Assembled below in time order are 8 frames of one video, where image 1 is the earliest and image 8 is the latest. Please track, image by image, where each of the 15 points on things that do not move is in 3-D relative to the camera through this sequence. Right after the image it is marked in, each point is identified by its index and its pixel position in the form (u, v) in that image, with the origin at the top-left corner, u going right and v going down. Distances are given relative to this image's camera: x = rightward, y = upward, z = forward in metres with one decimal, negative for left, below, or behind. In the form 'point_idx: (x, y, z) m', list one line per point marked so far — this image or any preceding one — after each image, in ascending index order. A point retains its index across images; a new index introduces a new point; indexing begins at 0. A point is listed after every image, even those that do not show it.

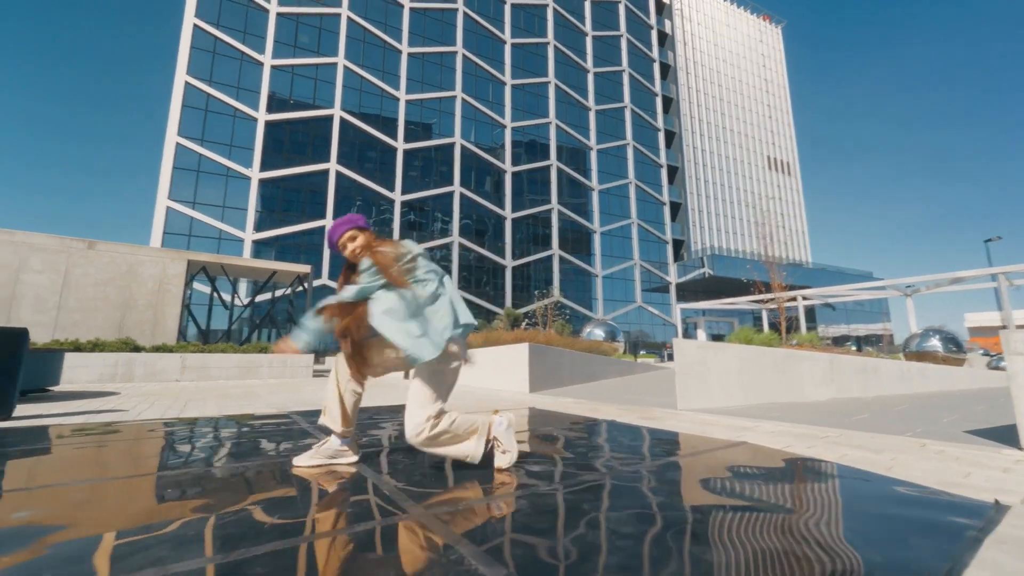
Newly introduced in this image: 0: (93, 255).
0: (-12.4, +0.9, +13.6) m
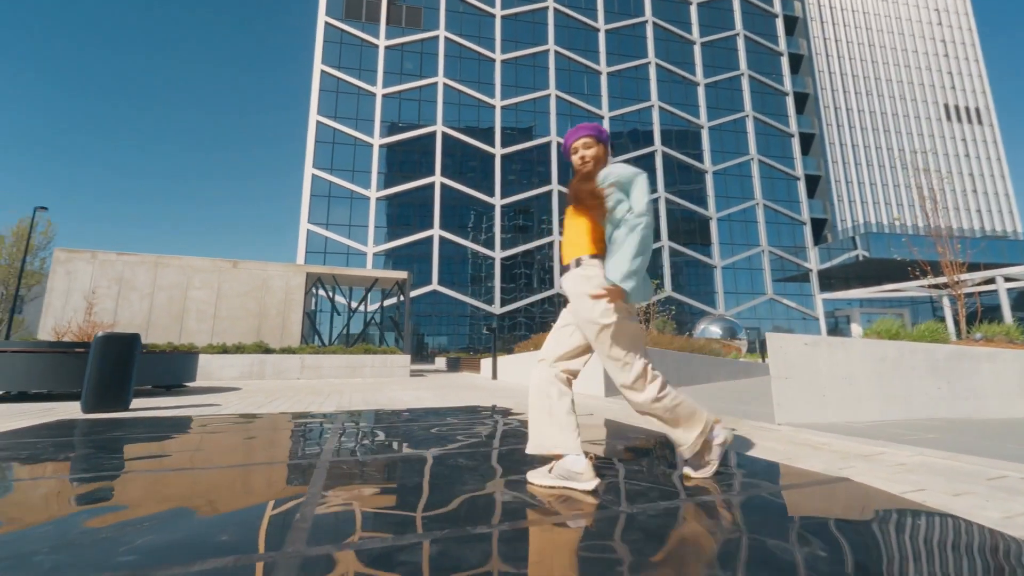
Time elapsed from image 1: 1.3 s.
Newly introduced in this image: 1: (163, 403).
0: (-9.6, +0.5, +15.8) m
1: (-6.0, -2.0, +7.9) m
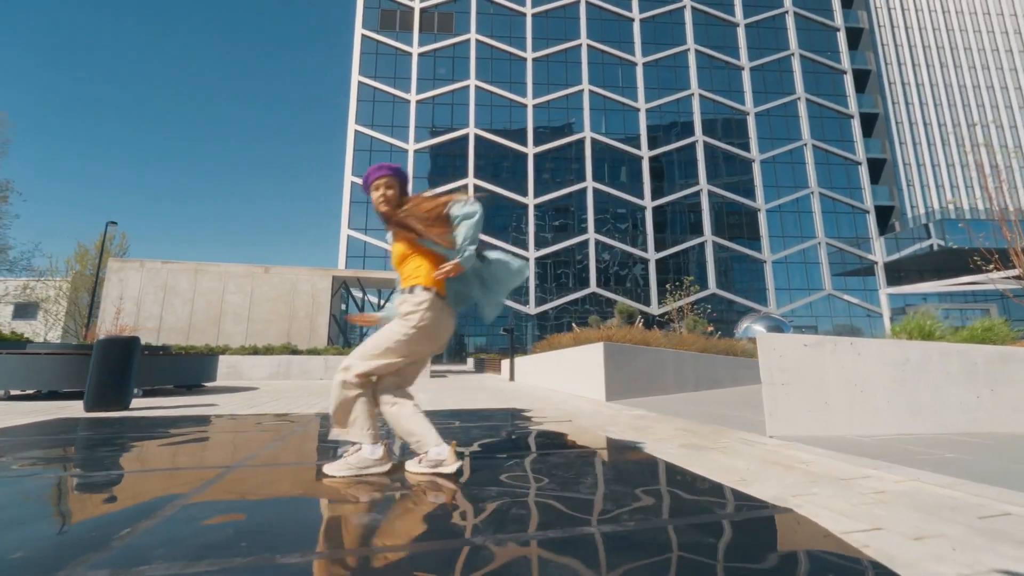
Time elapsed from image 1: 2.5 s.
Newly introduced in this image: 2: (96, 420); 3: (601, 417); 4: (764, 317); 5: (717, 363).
0: (-8.8, +0.4, +16.5) m
1: (-6.2, -2.1, +8.2) m
2: (-6.1, -2.0, +6.8) m
3: (+1.2, -1.7, +6.0) m
4: (+9.7, -1.1, +17.7) m
5: (+4.3, -1.6, +9.5) m
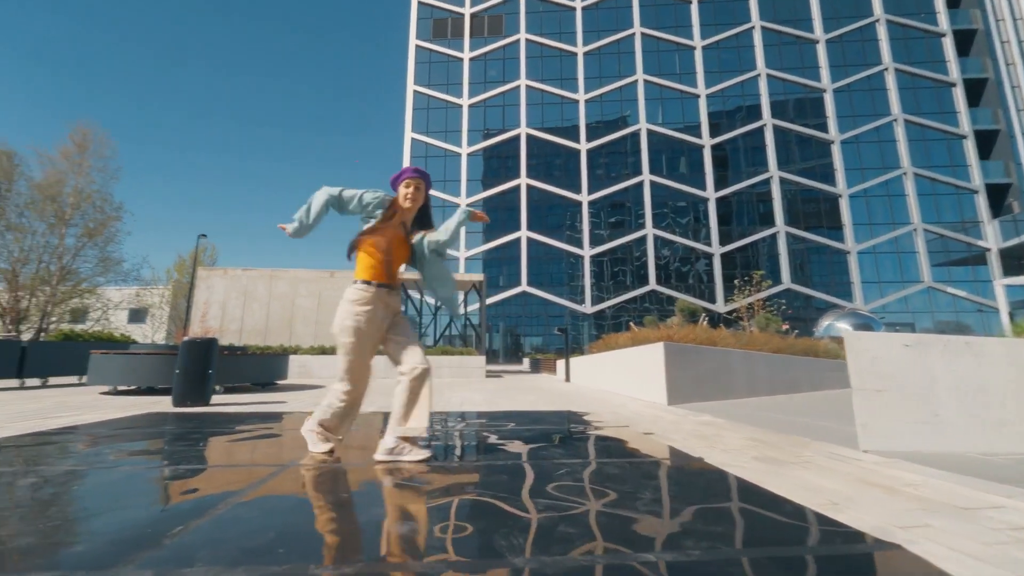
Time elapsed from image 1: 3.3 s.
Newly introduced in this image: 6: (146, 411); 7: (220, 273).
0: (-6.8, +0.3, +17.3) m
1: (-5.1, -2.1, +8.8) m
2: (-5.3, -2.0, +7.4) m
3: (+1.9, -1.7, +5.6) m
4: (+11.8, -0.9, +16.1) m
5: (+5.4, -1.5, +8.6) m
6: (-6.0, -2.0, +7.6) m
7: (-10.8, +0.6, +17.0) m
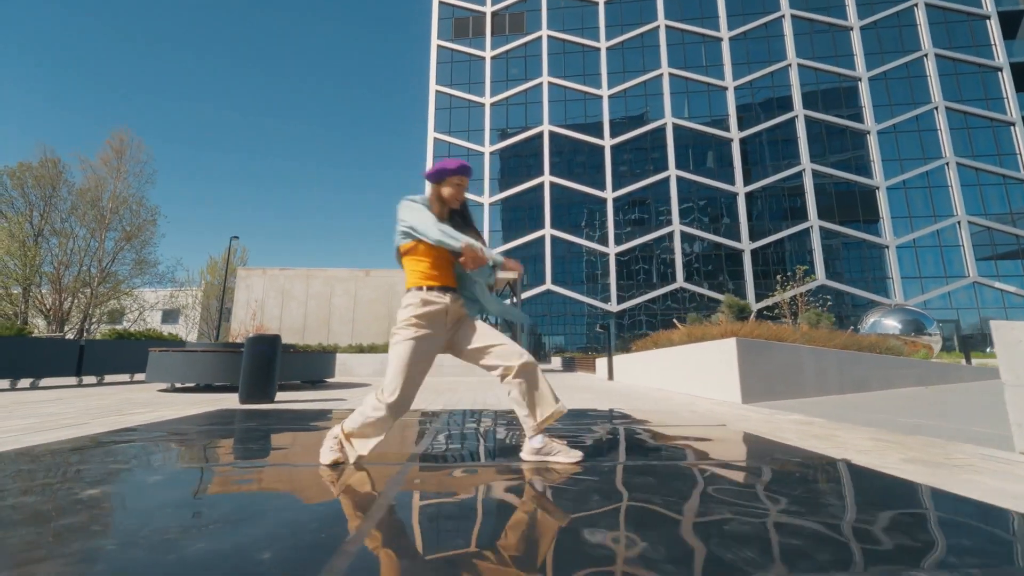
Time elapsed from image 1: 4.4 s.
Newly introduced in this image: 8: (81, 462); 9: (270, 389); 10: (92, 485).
0: (-5.4, +0.3, +17.4) m
1: (-4.1, -2.1, +8.8) m
2: (-4.3, -2.0, +7.4) m
3: (+2.9, -1.6, +5.5) m
4: (+13.1, -0.7, +15.6) m
5: (+6.4, -1.4, +8.4) m
6: (-5.0, -2.0, +7.7) m
7: (-9.5, +0.6, +17.3) m
8: (-3.6, -1.5, +3.8) m
9: (-4.2, -1.8, +8.0) m
10: (-2.9, -1.3, +3.1) m
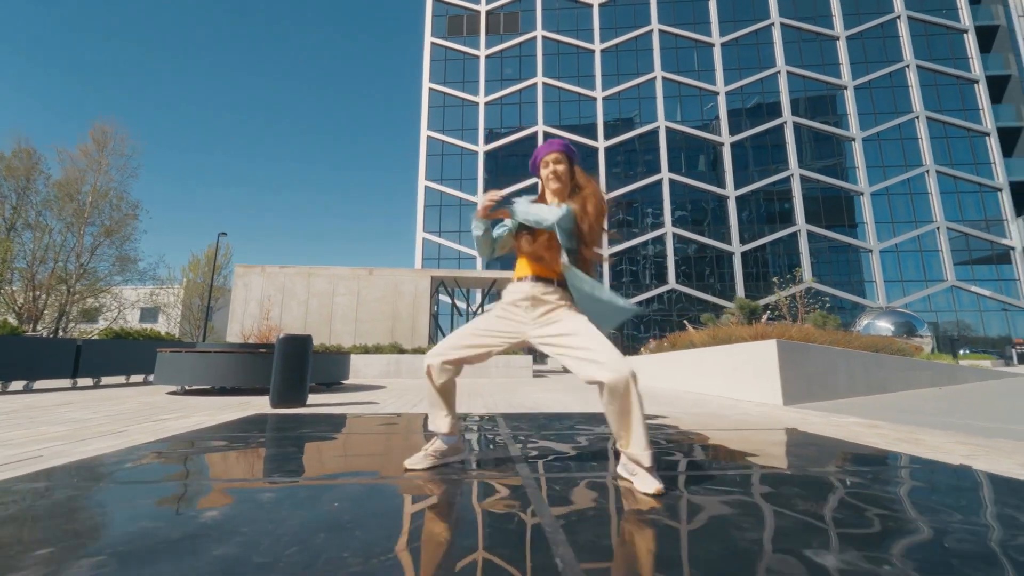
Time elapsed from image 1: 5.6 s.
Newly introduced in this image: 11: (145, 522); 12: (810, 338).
0: (-5.3, +0.3, +17.1) m
1: (-3.5, -2.1, +8.7) m
2: (-3.6, -2.0, +7.2) m
3: (+3.6, -1.7, +5.6) m
4: (+13.4, -0.8, +16.3) m
5: (+7.0, -1.4, +8.7) m
6: (-4.3, -2.0, +7.5) m
7: (-9.3, +0.6, +16.8) m
8: (-2.8, -1.5, +3.7) m
9: (-3.6, -1.8, +7.8) m
10: (-2.0, -1.4, +3.0) m
11: (-2.1, -1.4, +2.7) m
12: (+5.7, -1.0, +9.0) m
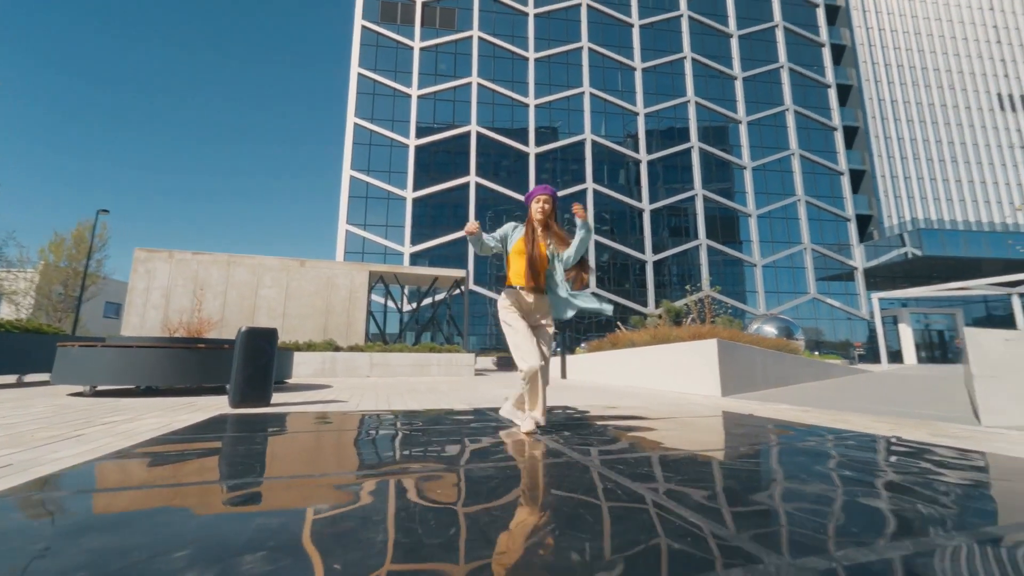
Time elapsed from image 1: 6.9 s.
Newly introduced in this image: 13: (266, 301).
0: (-7.4, +0.6, +16.1) m
1: (-4.0, -2.0, +8.1) m
2: (-3.9, -1.9, +6.7) m
3: (+3.6, -1.8, +6.6) m
4: (+10.9, -1.2, +19.1) m
5: (+6.3, -1.7, +10.4) m
6: (-4.6, -1.9, +6.8) m
7: (-11.3, +1.0, +14.9) m
8: (-2.3, -1.4, +3.4) m
9: (-3.9, -1.6, +7.3) m
10: (-1.4, -1.3, +2.9) m
11: (-1.4, -1.3, +2.6) m
12: (+4.9, -1.2, +10.4) m
13: (-8.5, -0.5, +15.6) m
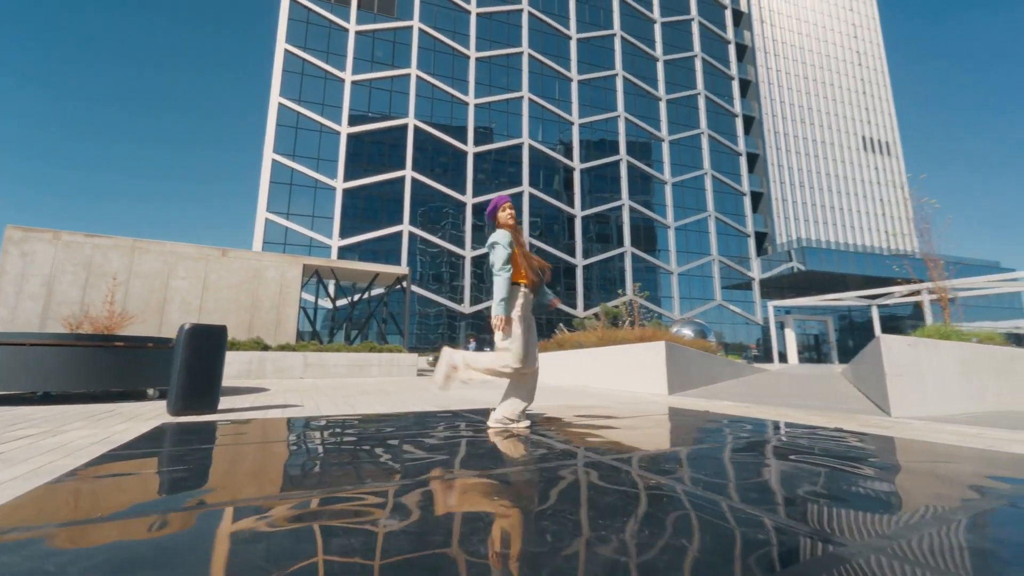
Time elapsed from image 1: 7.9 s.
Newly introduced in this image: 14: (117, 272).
0: (-9.2, +0.8, +14.5) m
1: (-4.5, -1.8, +7.3) m
2: (-4.1, -1.8, +6.0) m
3: (+3.2, -1.9, +7.2) m
4: (+8.2, -1.6, +20.8) m
5: (+5.2, -1.9, +11.4) m
6: (-4.8, -1.7, +5.9) m
7: (-12.8, +1.4, +12.6) m
8: (-1.9, -1.3, +3.0) m
9: (-4.2, -1.5, +6.5) m
10: (-1.0, -1.3, +2.7) m
11: (-0.9, -1.3, +2.3) m
12: (+3.9, -1.3, +11.2) m
13: (-10.2, -0.2, +13.8) m
14: (-11.5, +0.5, +13.1) m
